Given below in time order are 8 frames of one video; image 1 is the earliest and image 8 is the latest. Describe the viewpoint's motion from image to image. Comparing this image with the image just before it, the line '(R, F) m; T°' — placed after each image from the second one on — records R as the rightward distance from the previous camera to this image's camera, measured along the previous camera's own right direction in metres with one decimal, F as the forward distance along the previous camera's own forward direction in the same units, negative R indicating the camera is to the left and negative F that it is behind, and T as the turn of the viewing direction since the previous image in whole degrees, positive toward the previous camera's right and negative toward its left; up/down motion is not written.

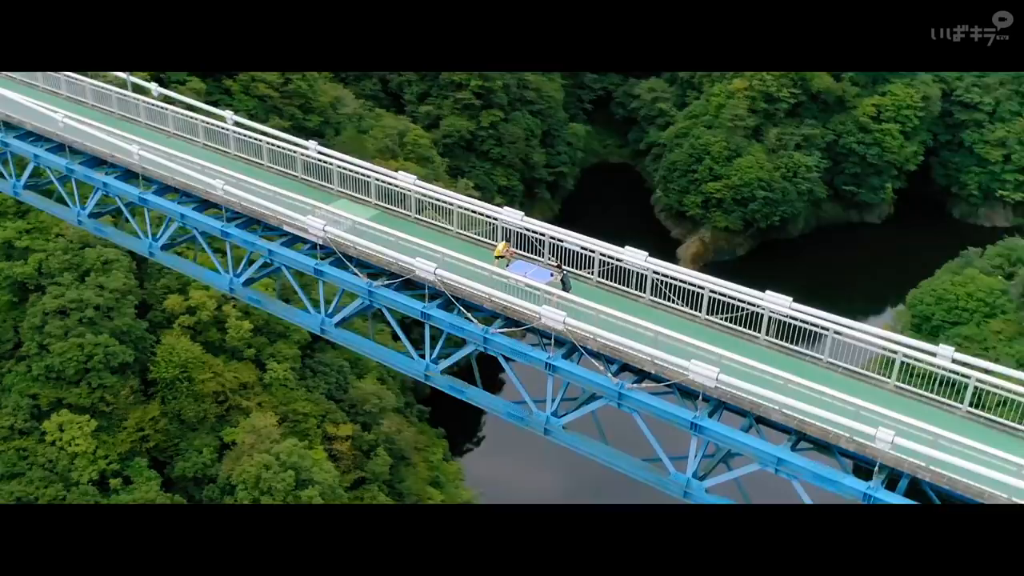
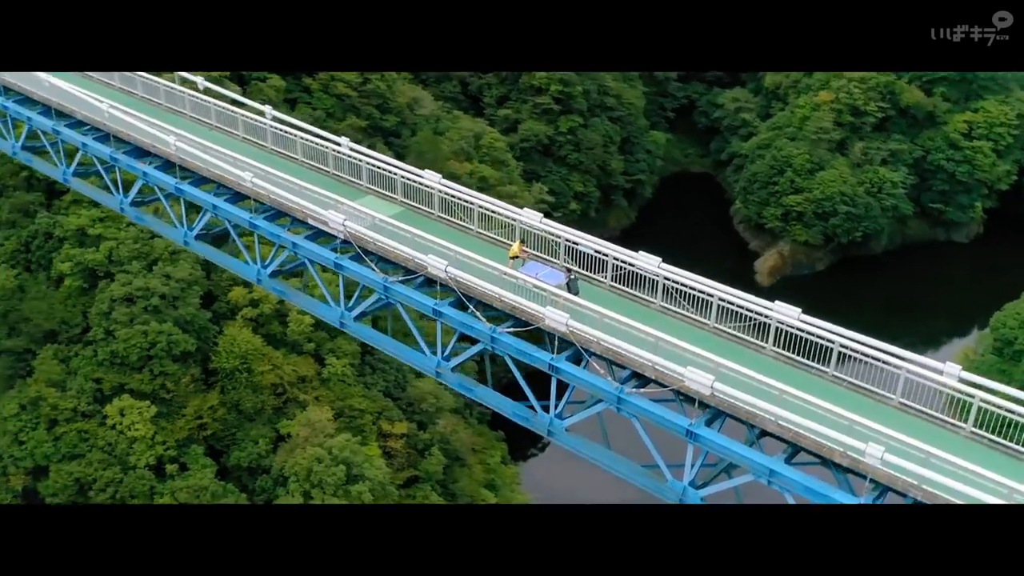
(+0.5, 0.0) m; -4°
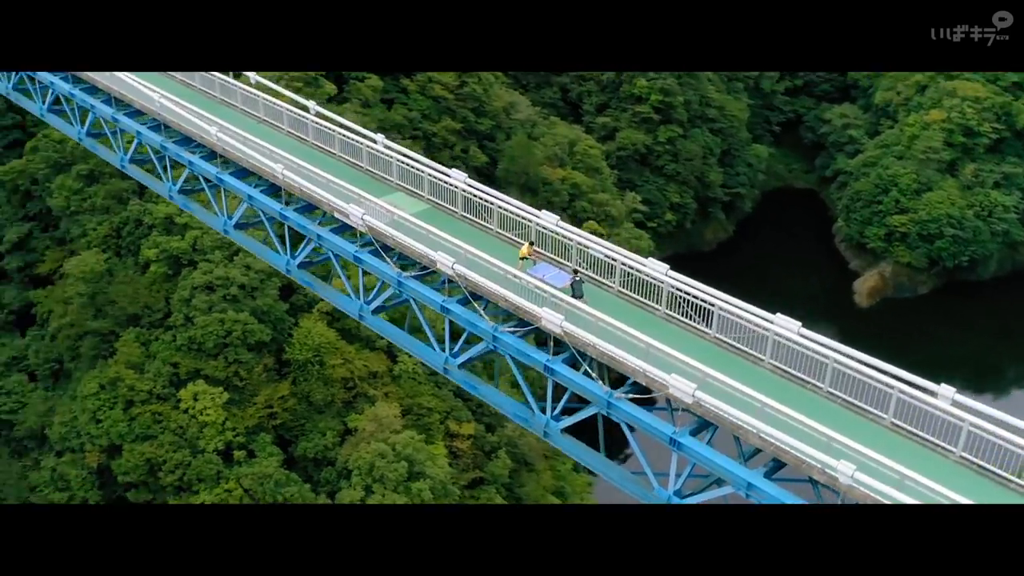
(+0.8, 0.0) m; -5°
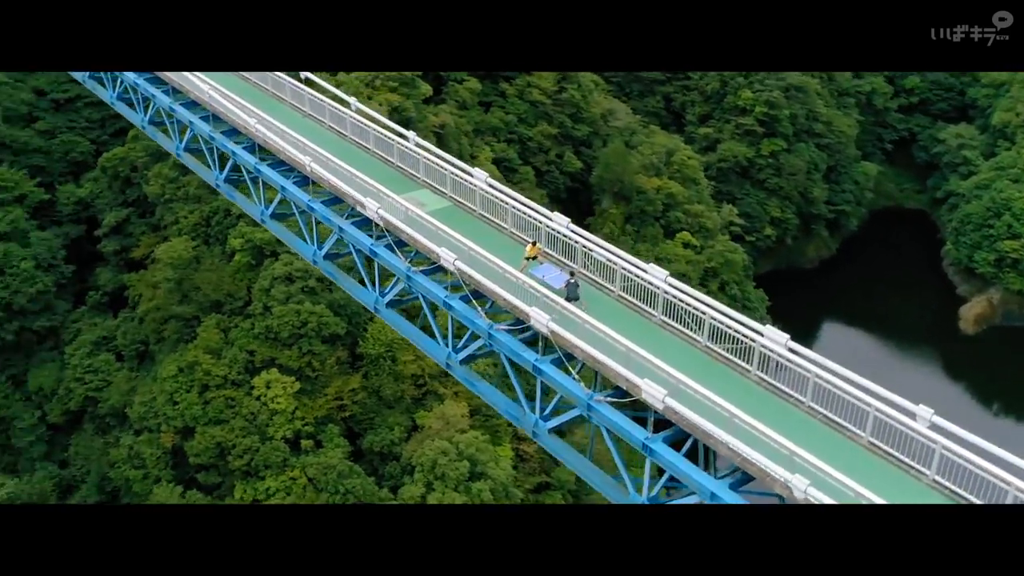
(+0.8, 0.0) m; -6°
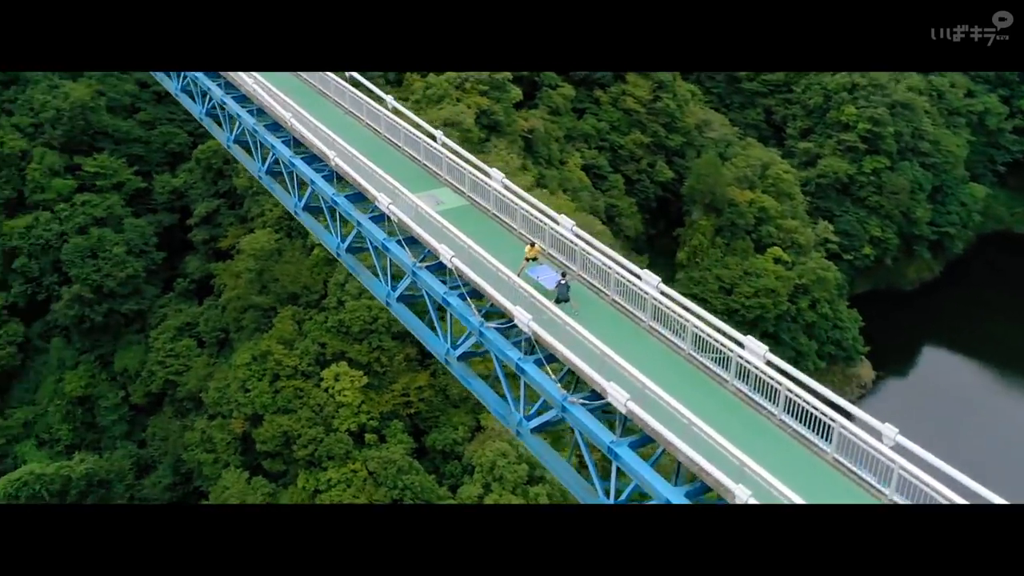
(+0.9, 0.0) m; -6°
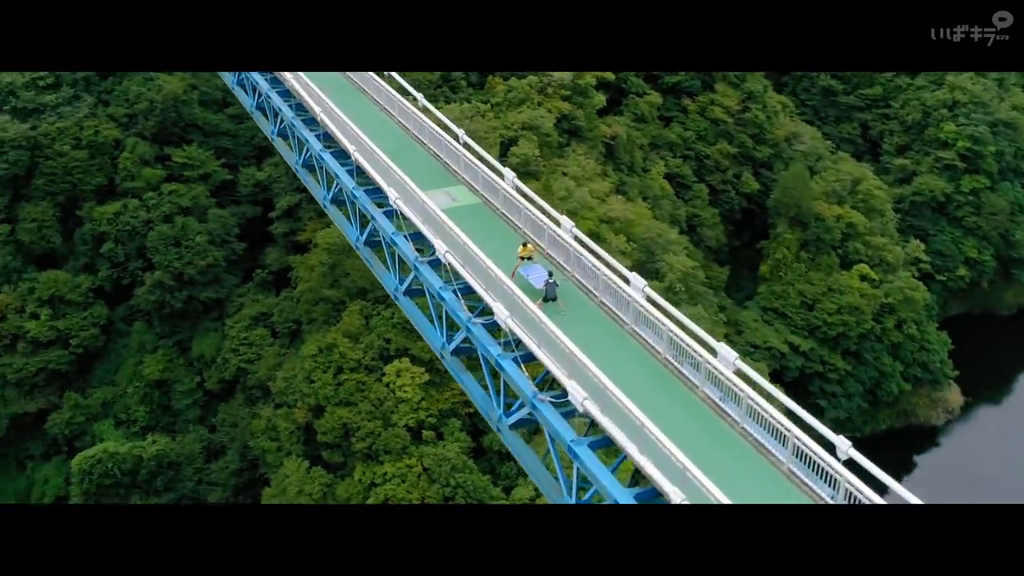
(+0.8, 0.0) m; -5°
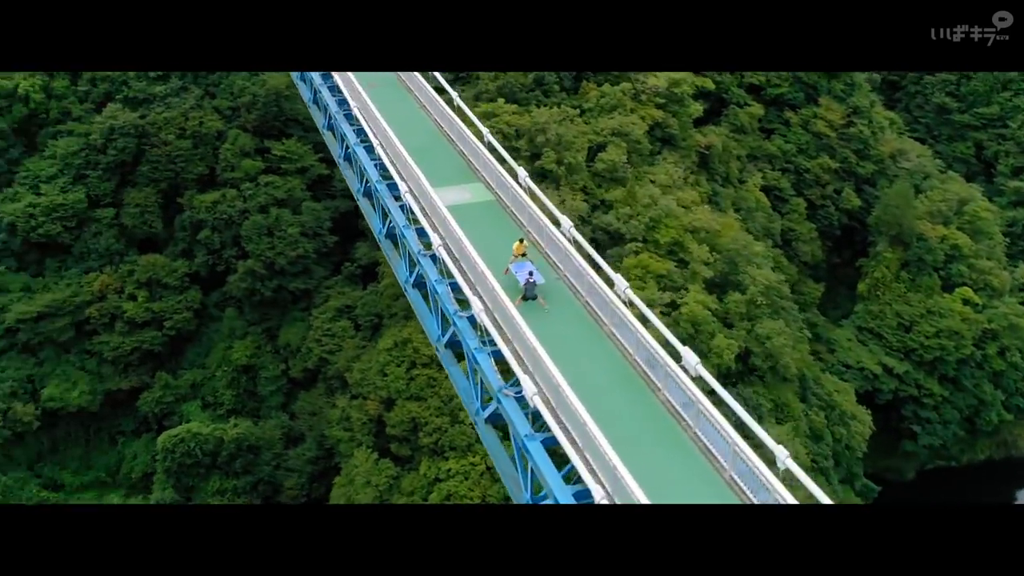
(+1.0, 0.0) m; -6°
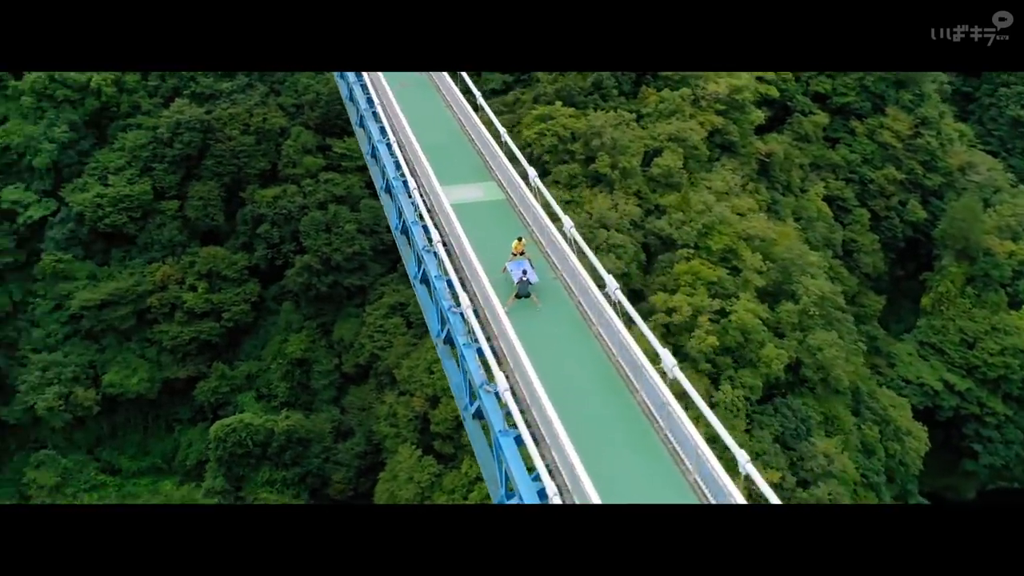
(+0.6, 0.0) m; -4°
